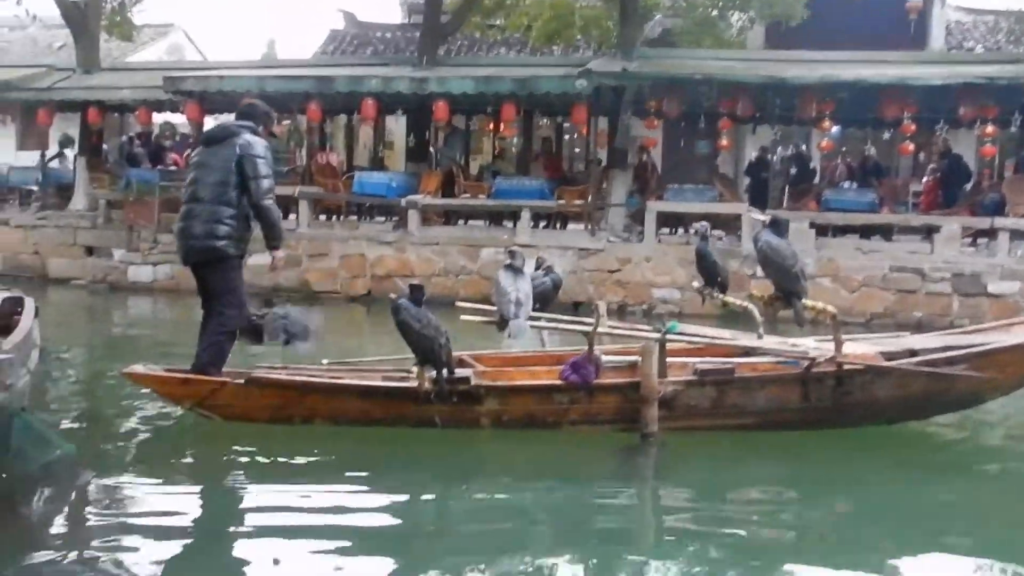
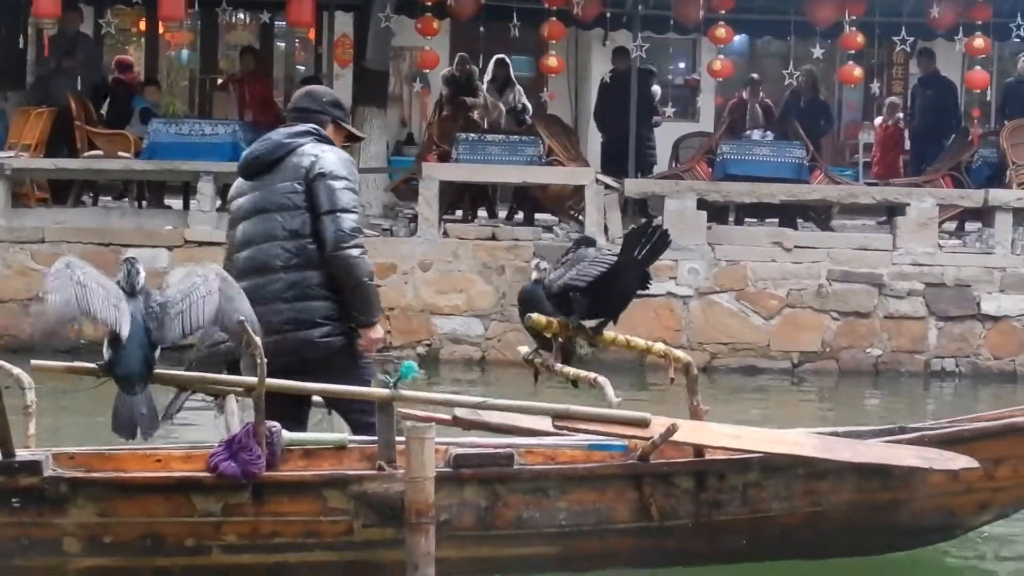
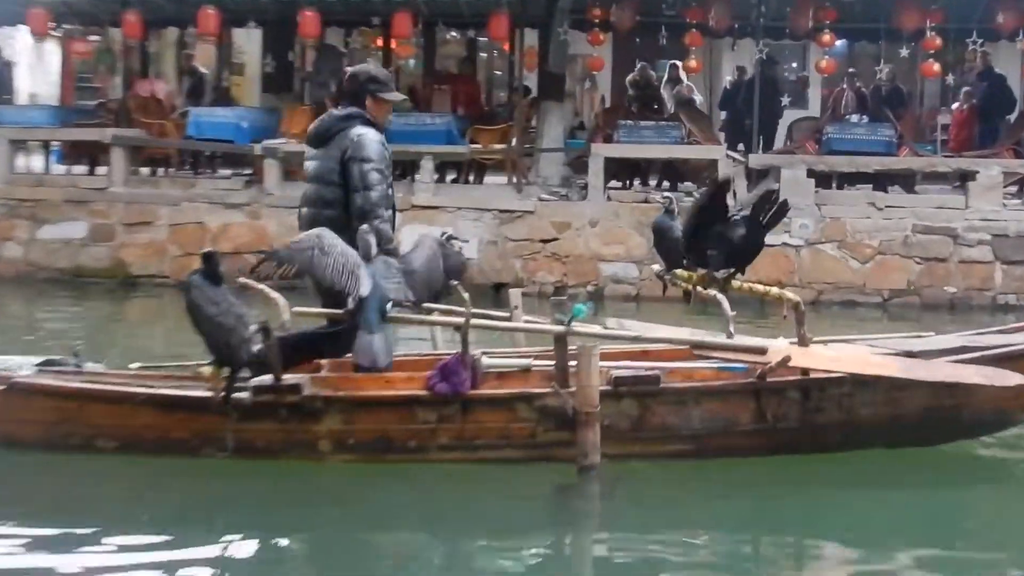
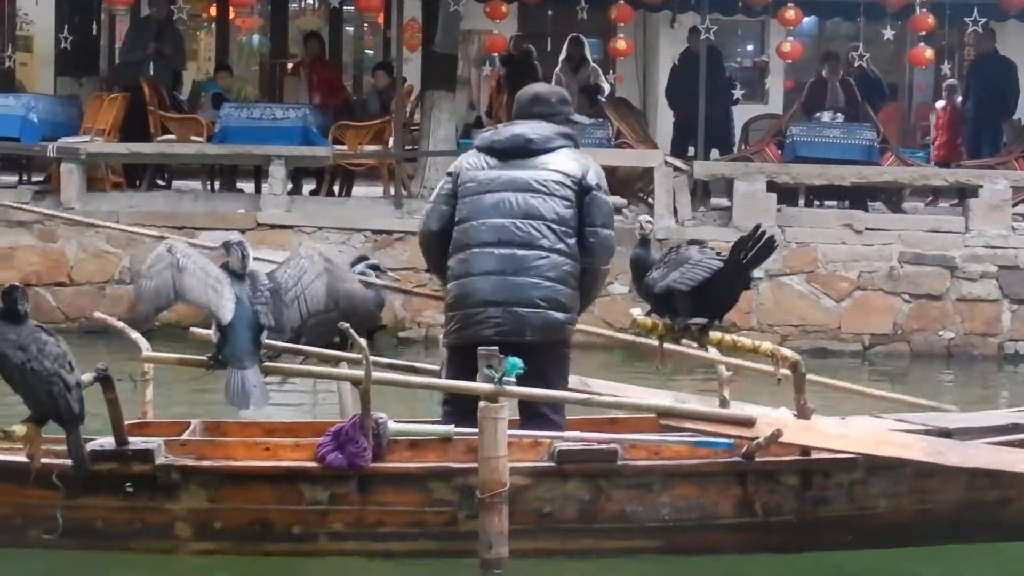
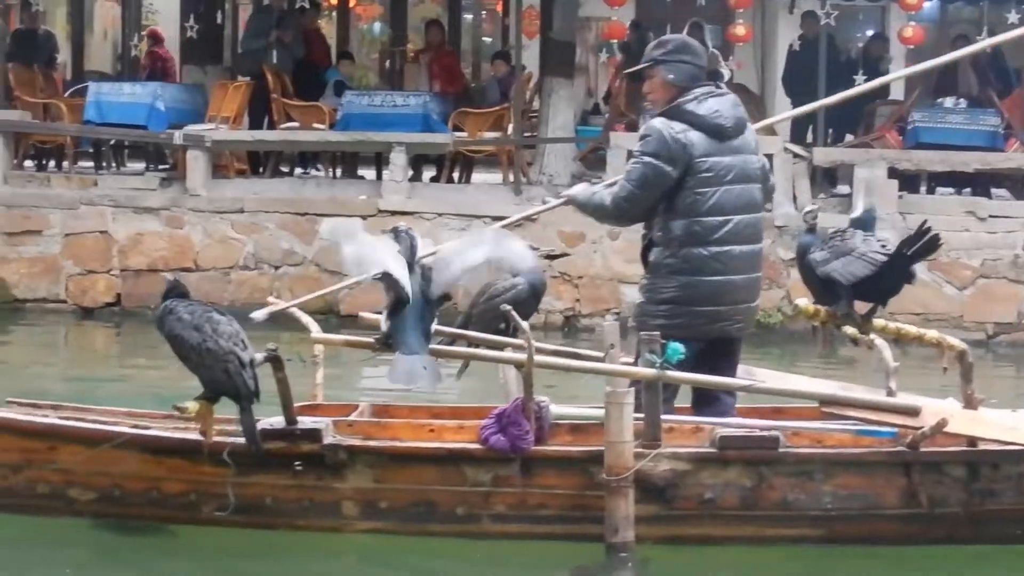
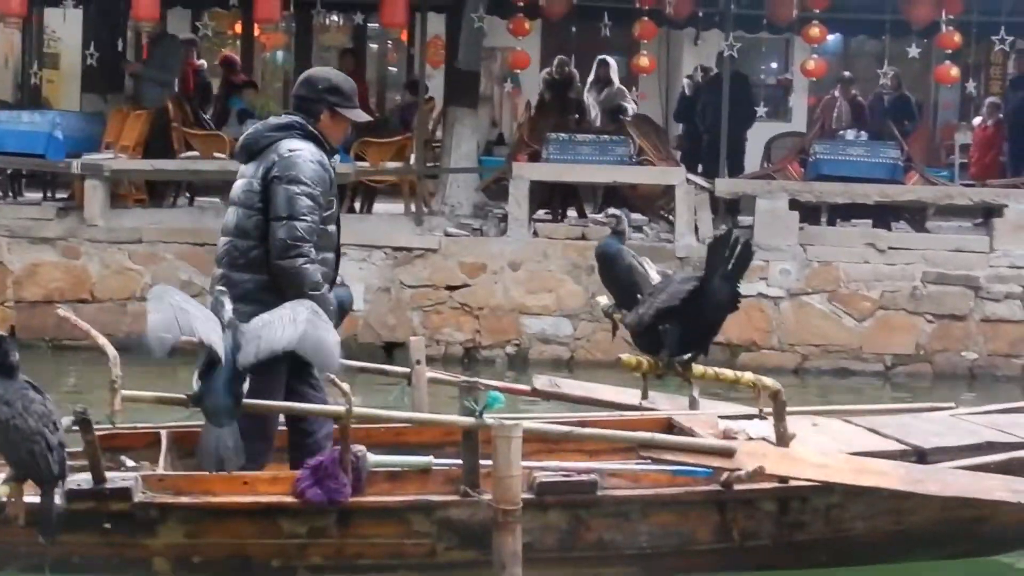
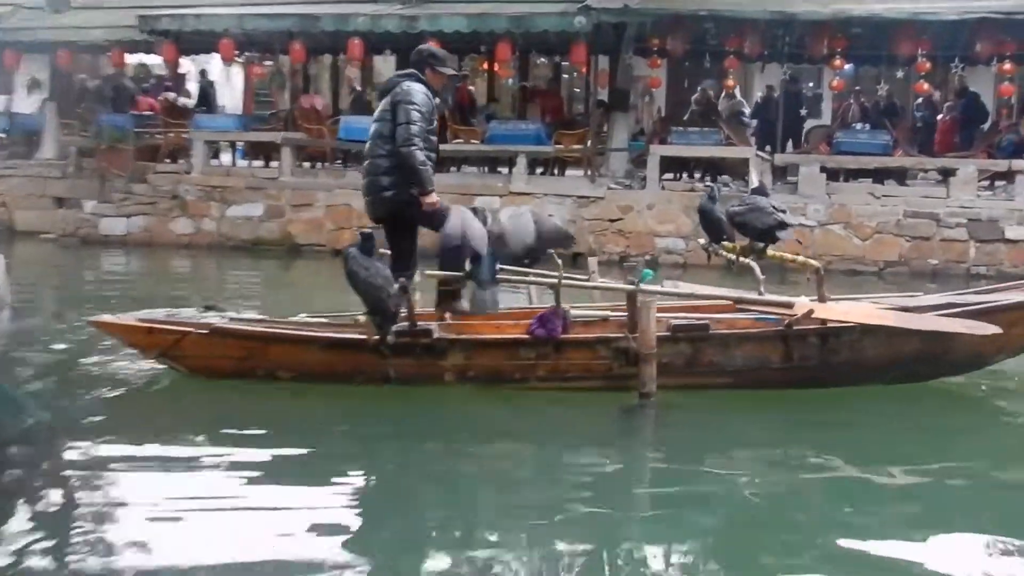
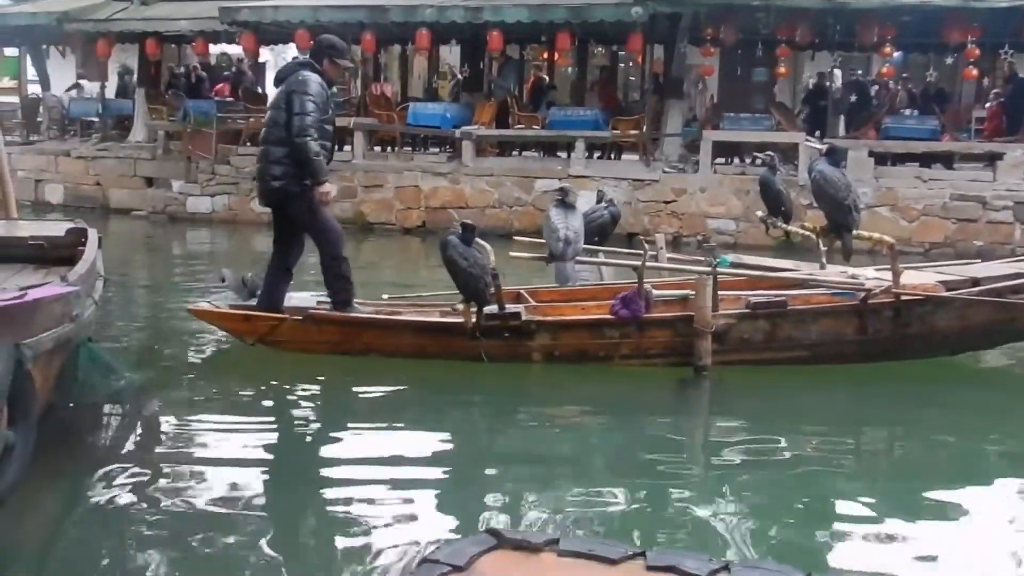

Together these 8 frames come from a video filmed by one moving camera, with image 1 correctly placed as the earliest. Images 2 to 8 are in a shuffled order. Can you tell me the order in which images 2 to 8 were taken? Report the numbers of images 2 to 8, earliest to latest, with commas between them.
8, 7, 3, 6, 2, 4, 5
